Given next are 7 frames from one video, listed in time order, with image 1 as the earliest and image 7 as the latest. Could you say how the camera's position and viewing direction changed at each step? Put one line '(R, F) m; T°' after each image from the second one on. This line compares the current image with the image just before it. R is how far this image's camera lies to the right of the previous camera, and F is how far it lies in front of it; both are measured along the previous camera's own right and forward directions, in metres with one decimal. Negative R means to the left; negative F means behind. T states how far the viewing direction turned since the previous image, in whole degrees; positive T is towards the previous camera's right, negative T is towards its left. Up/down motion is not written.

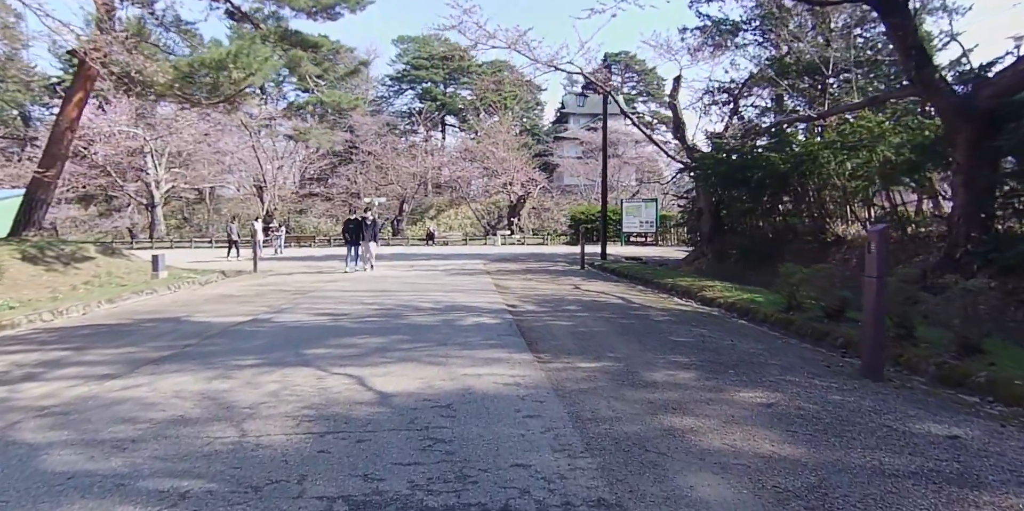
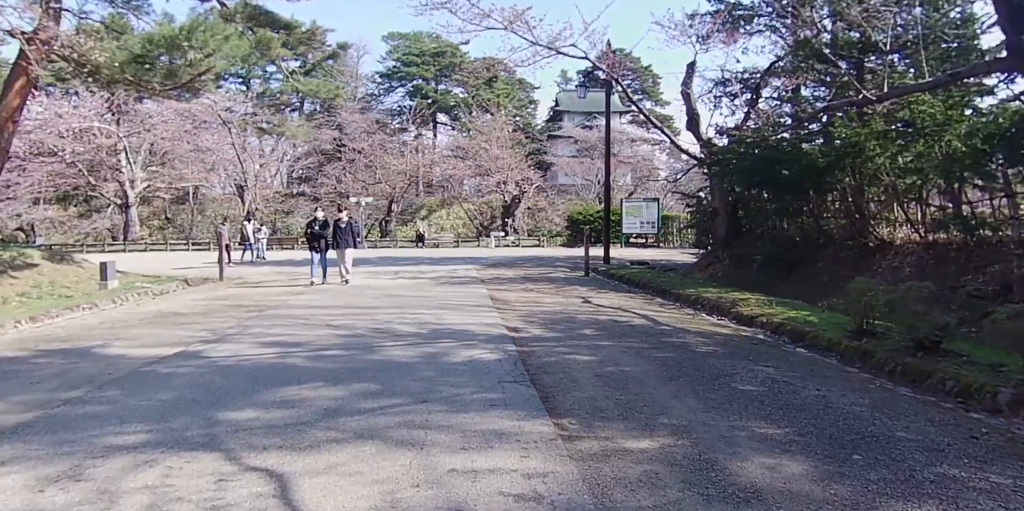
(-0.1, +2.0) m; +1°
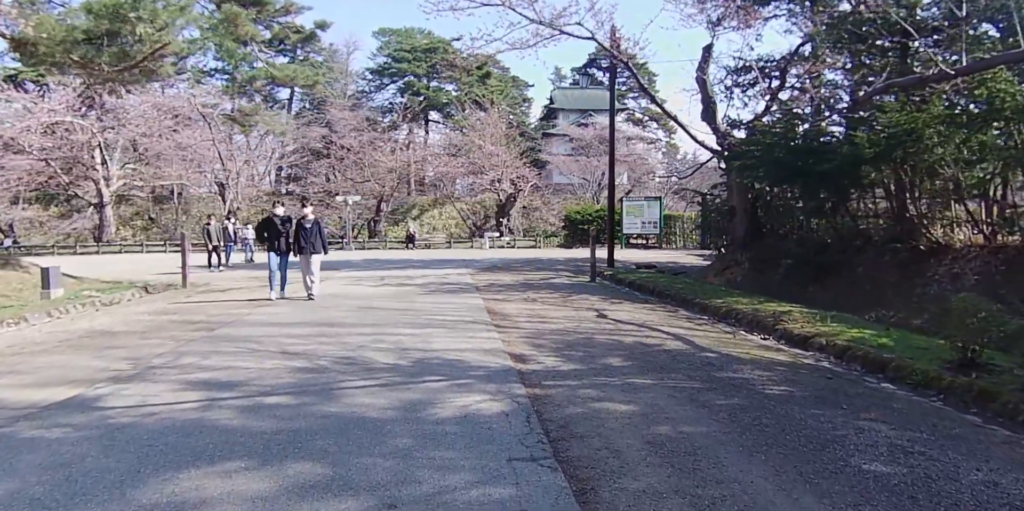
(-0.1, +1.8) m; +1°
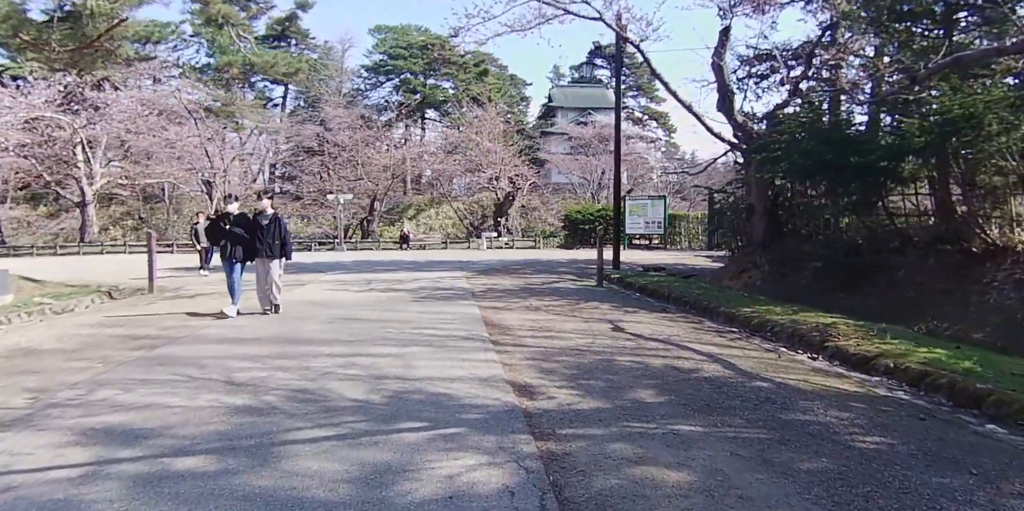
(0.0, +1.4) m; 0°
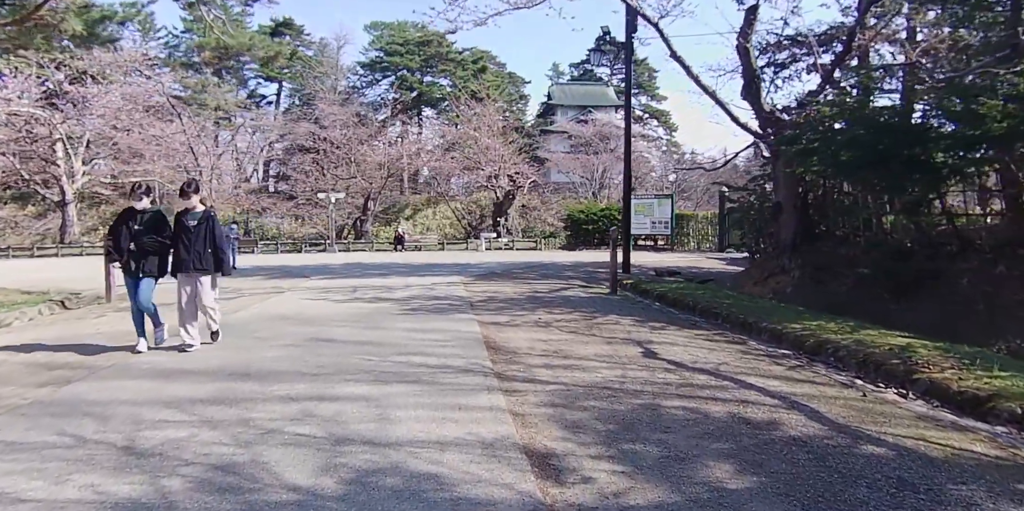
(-0.1, +1.6) m; 0°
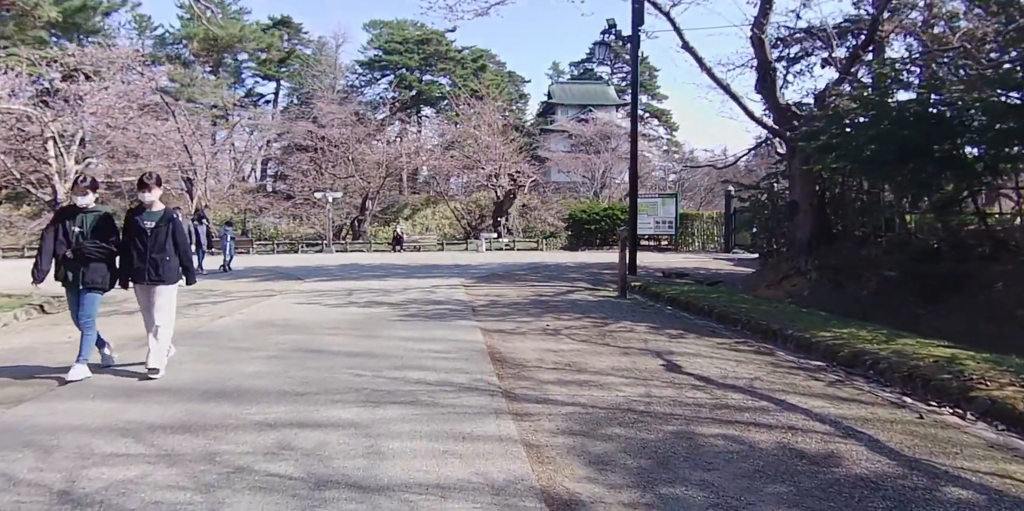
(-0.1, +0.7) m; 0°
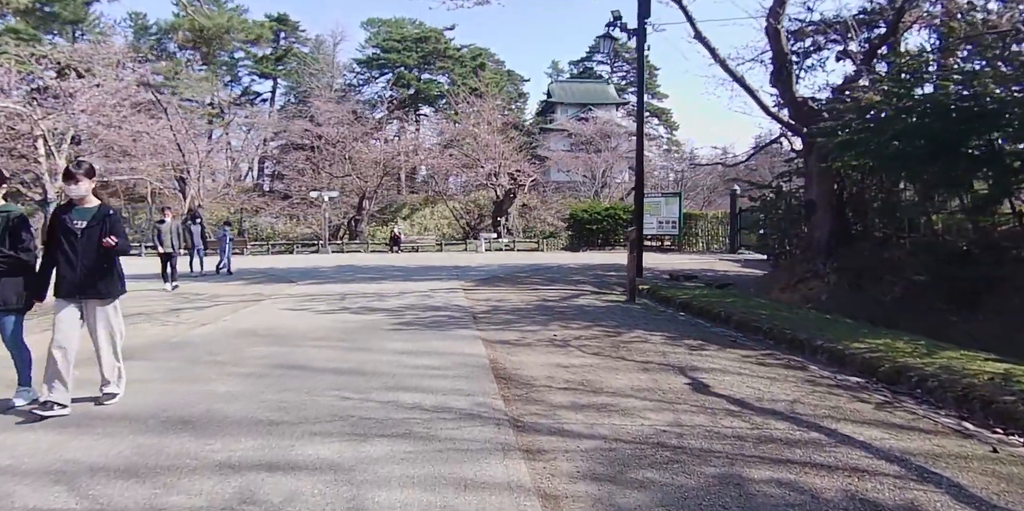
(-0.1, +0.7) m; 0°
